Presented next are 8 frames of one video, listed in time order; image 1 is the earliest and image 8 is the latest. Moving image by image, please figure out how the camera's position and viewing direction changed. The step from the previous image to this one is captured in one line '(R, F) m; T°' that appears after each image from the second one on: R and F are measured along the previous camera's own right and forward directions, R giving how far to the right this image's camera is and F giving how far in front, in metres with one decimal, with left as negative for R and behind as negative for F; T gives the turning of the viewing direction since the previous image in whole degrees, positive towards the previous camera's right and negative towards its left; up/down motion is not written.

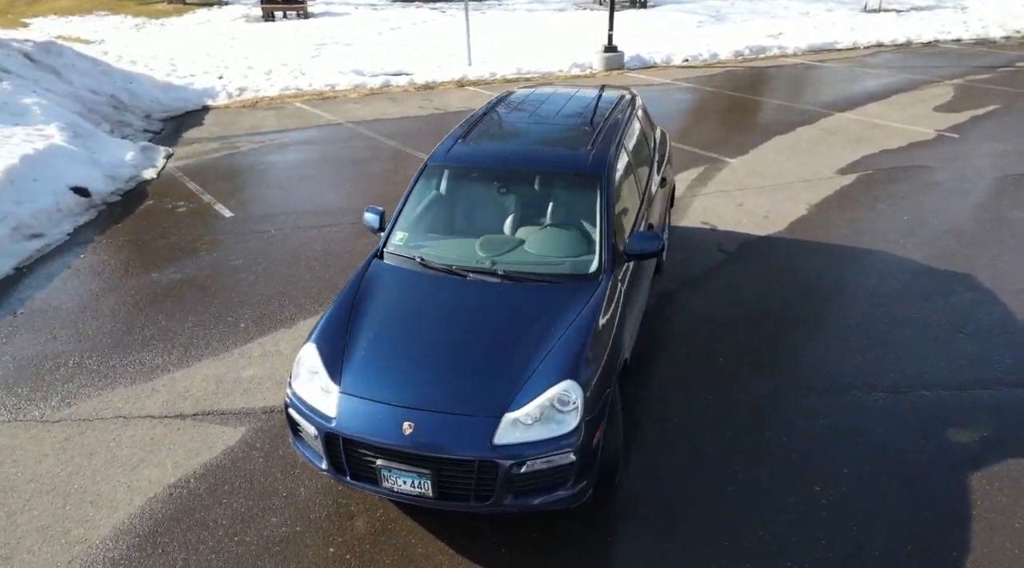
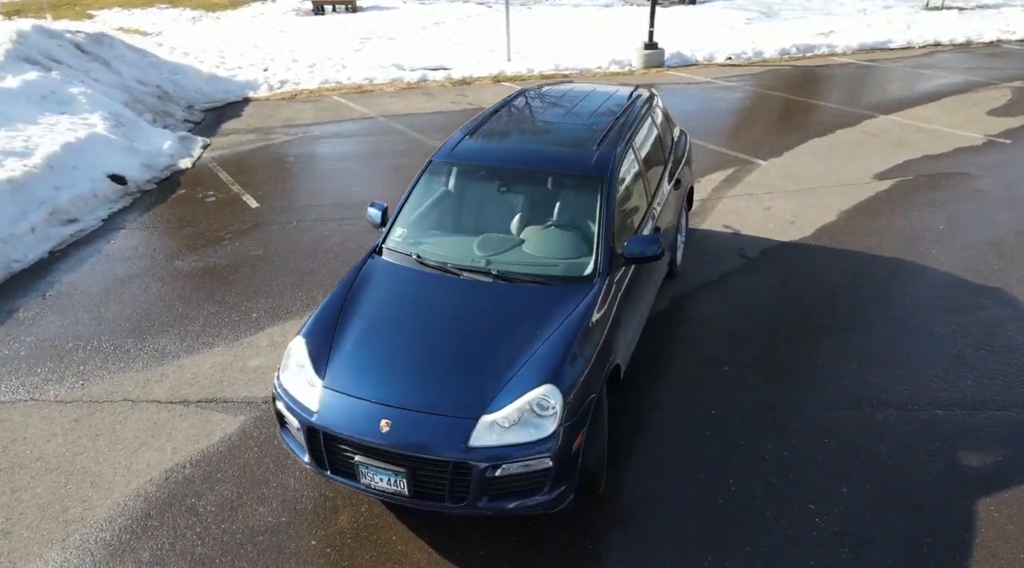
(+0.3, +0.1) m; -4°
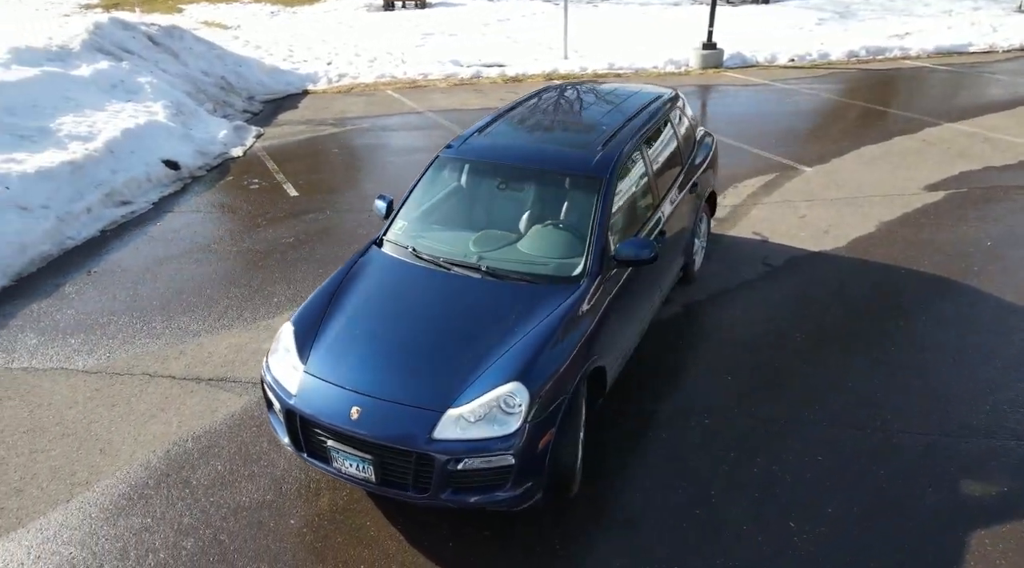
(+0.5, 0.0) m; -5°
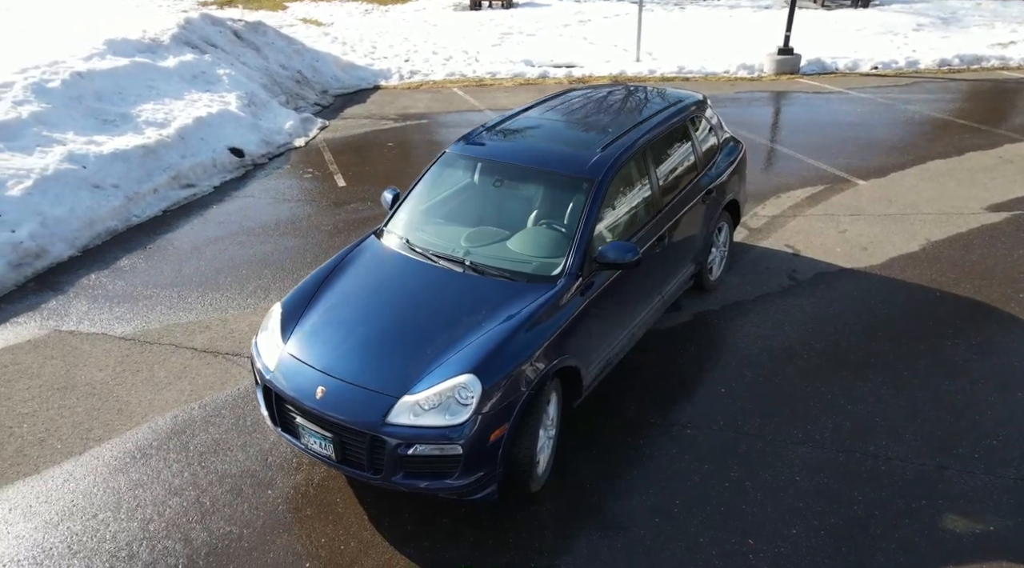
(+0.6, 0.0) m; -7°
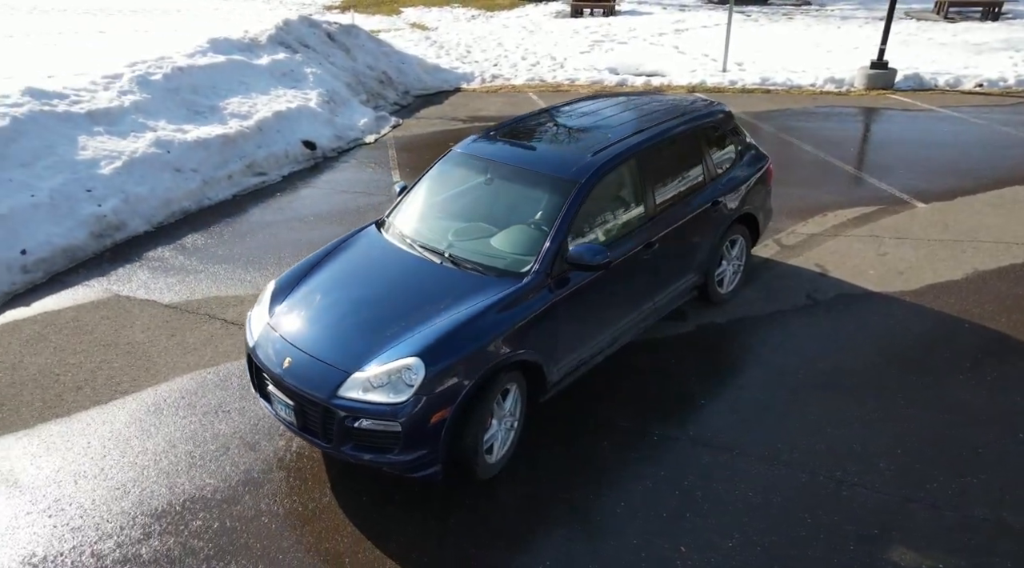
(+0.8, -0.1) m; -8°
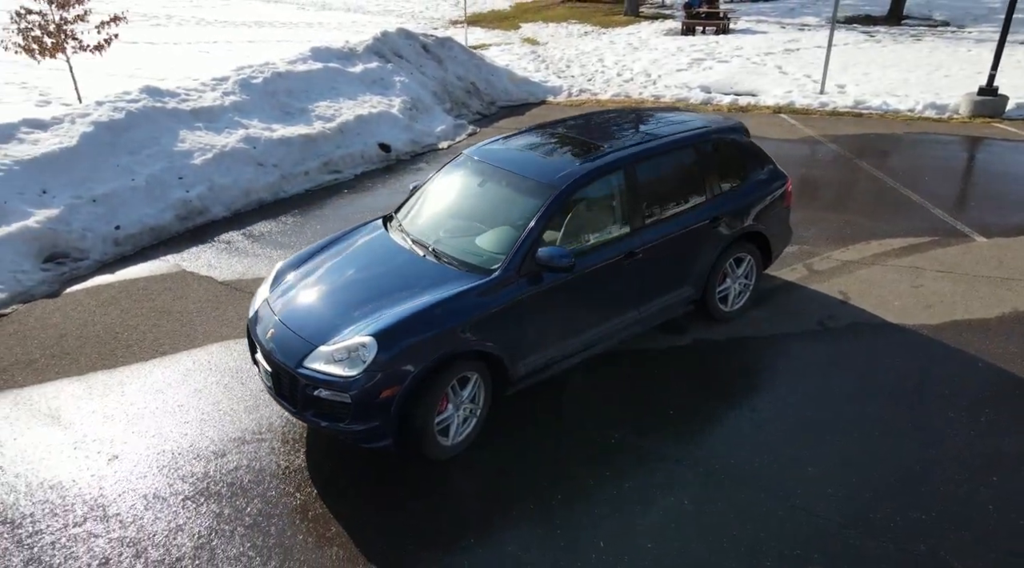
(+0.9, -0.2) m; -9°
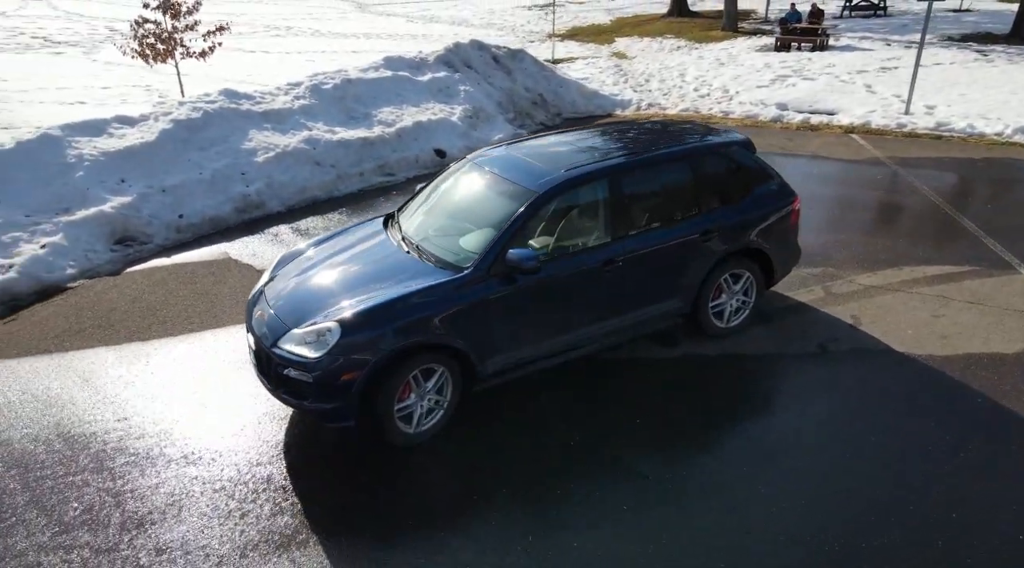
(+0.8, -0.1) m; -8°
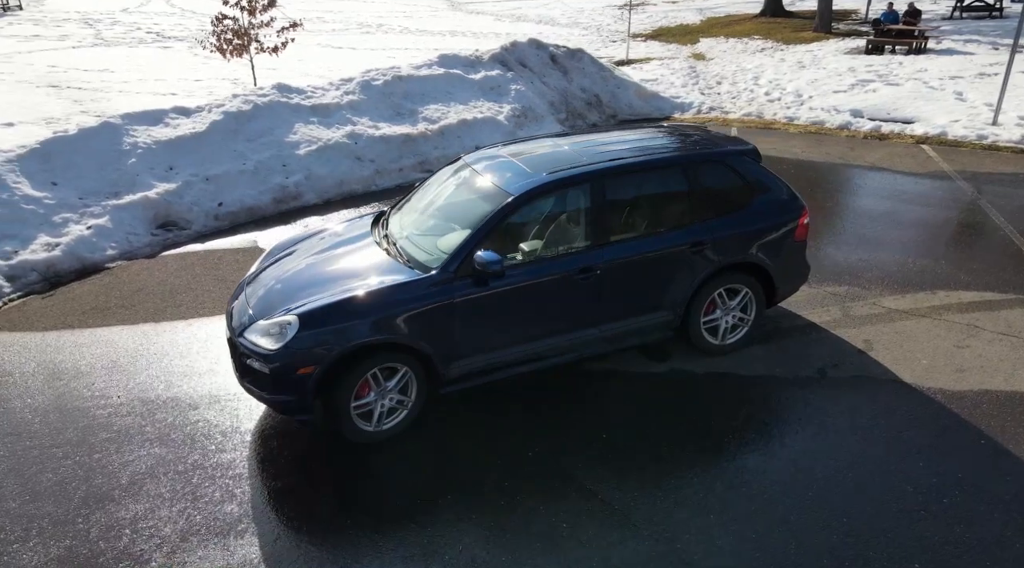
(+0.8, +0.2) m; -7°
